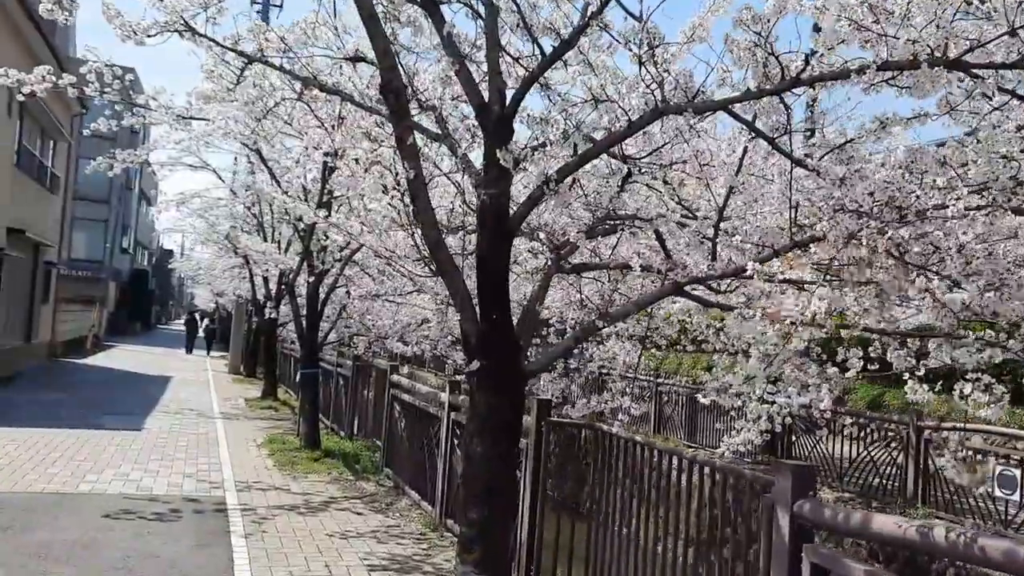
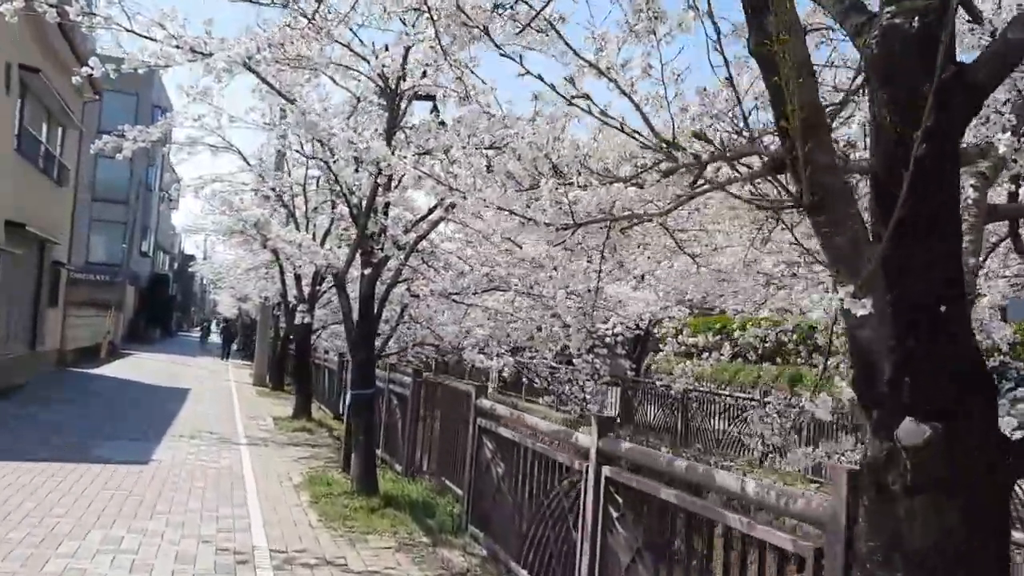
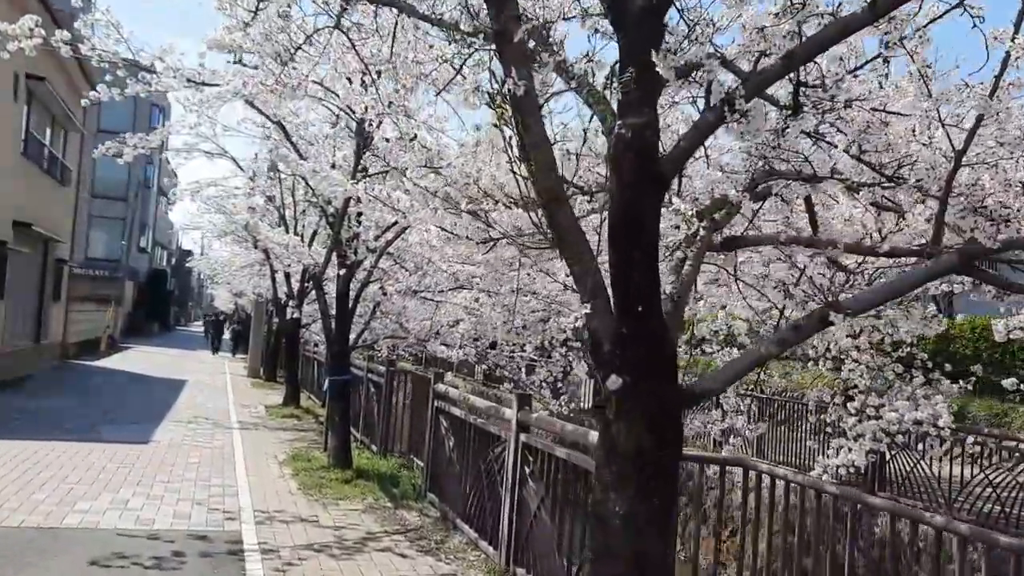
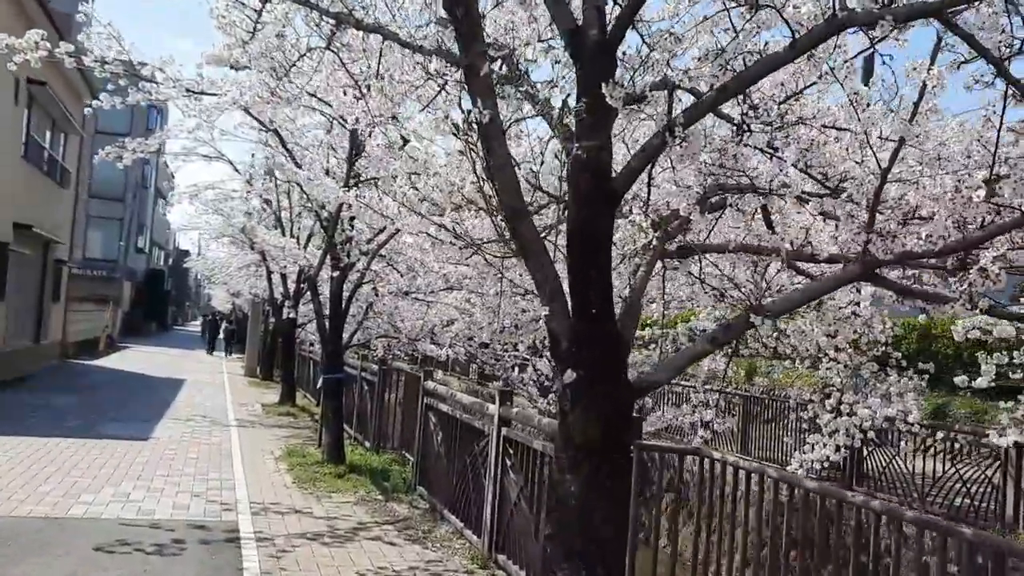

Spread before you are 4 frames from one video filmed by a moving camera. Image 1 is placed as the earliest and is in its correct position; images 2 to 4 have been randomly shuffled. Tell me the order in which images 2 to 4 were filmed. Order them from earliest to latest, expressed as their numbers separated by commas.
4, 3, 2
